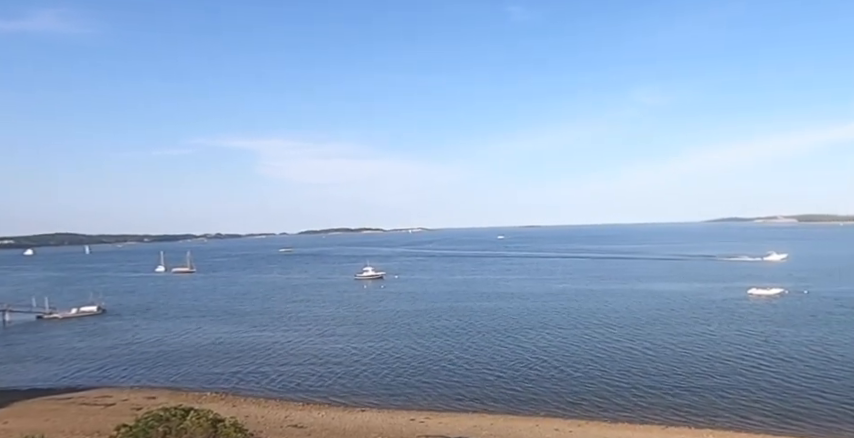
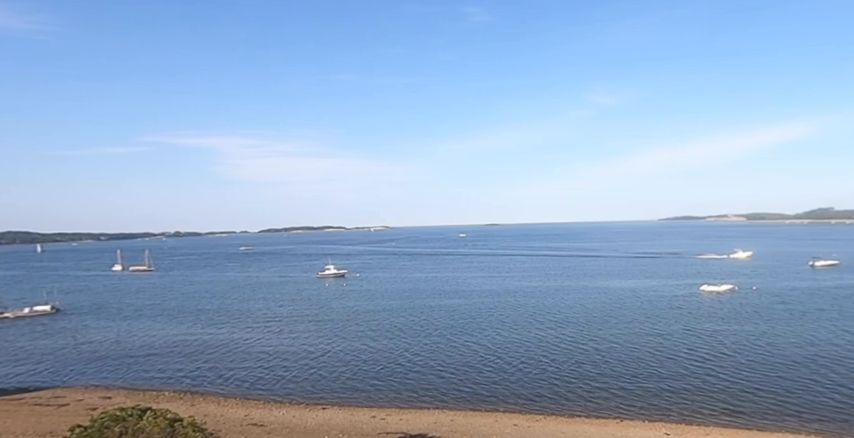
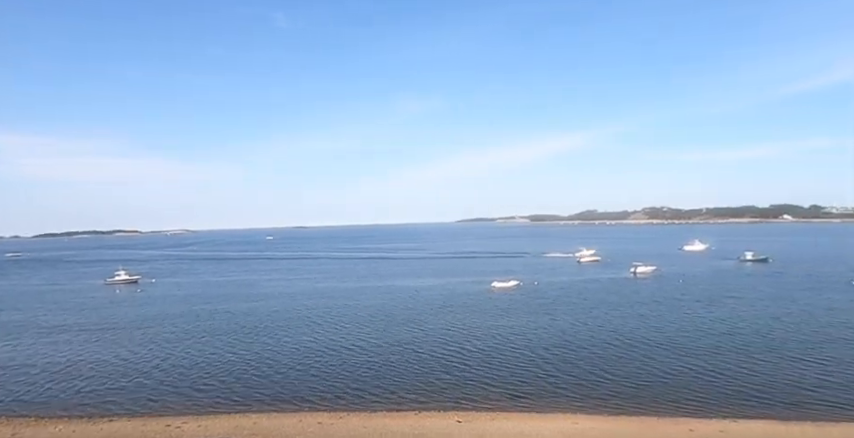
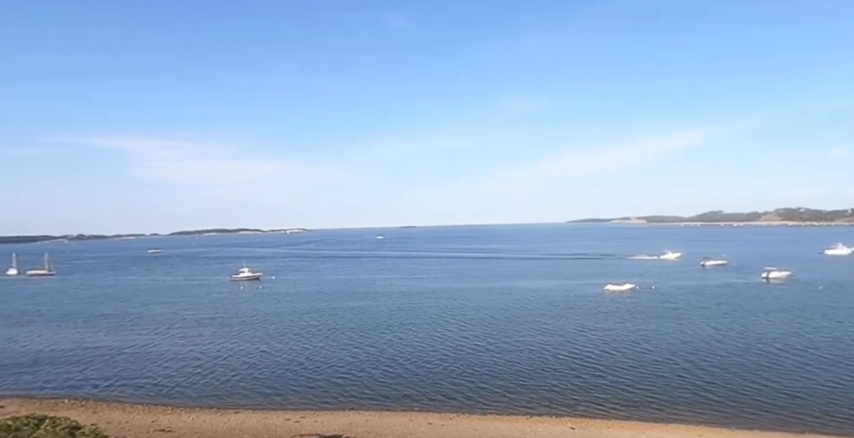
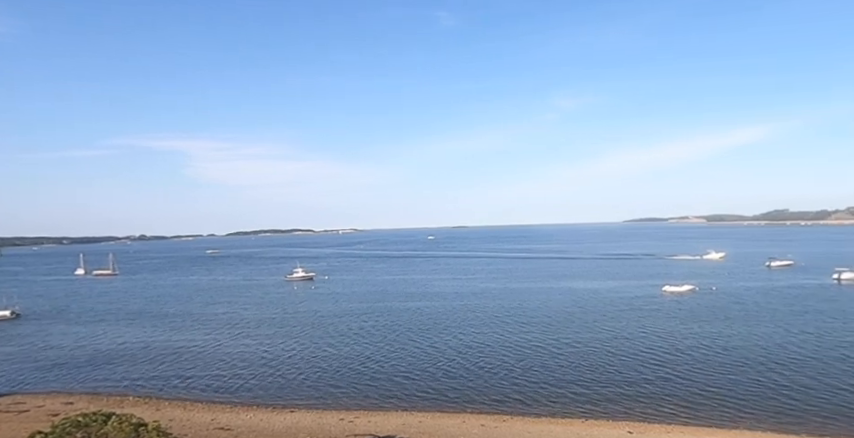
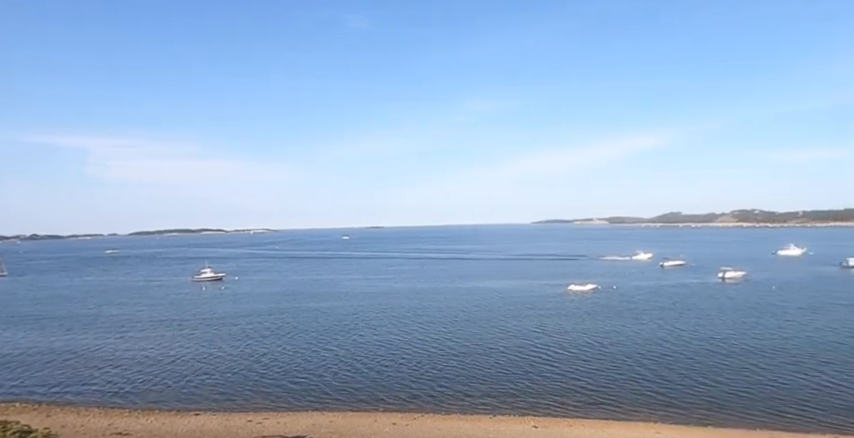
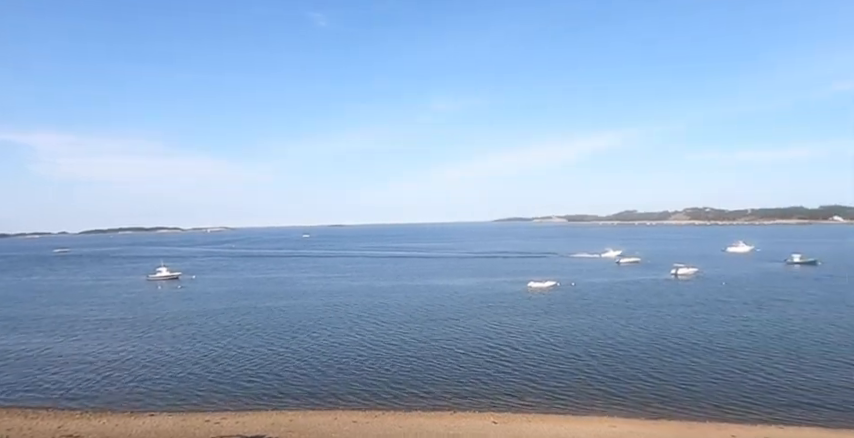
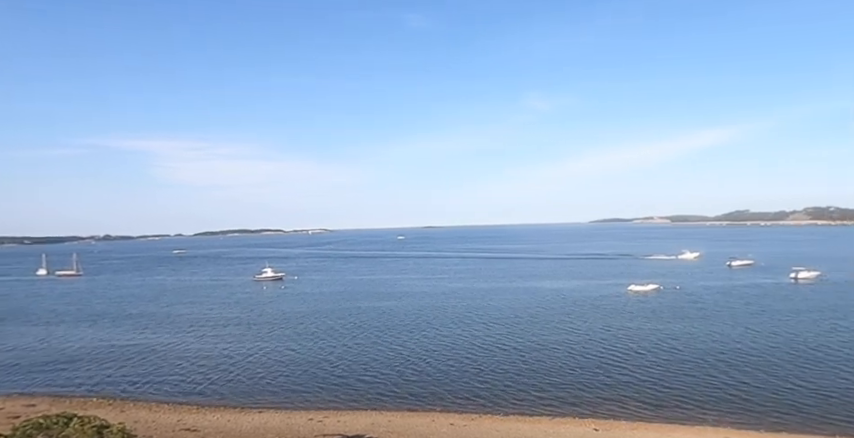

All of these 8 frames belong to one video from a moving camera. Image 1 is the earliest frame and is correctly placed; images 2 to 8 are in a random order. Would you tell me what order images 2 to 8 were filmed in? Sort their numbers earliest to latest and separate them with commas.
2, 5, 8, 4, 6, 7, 3
